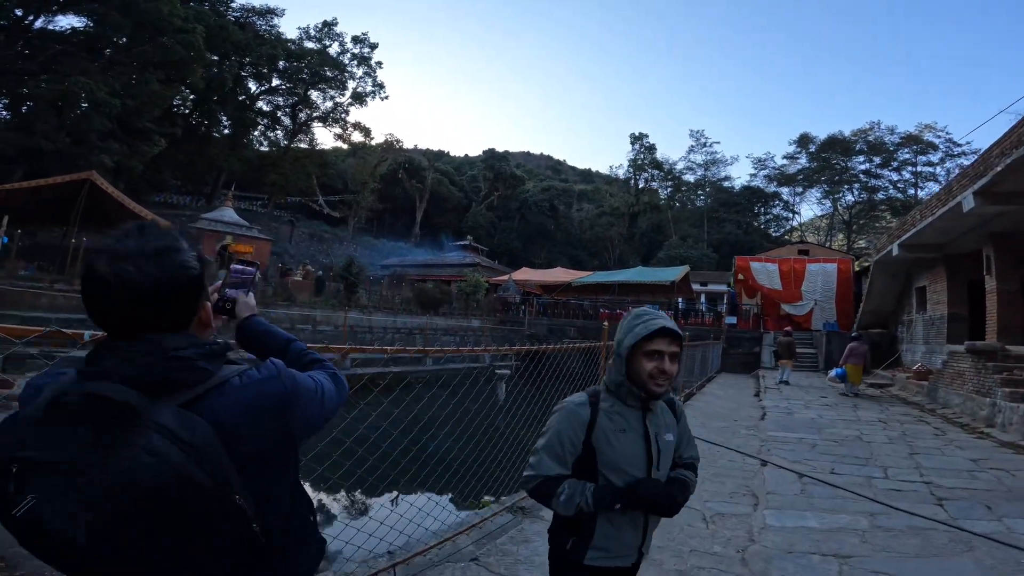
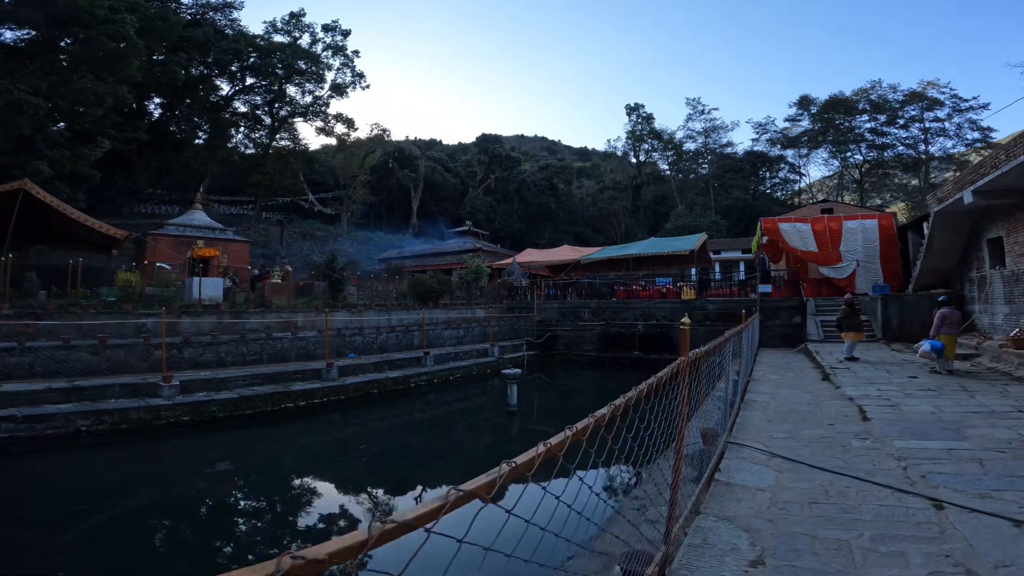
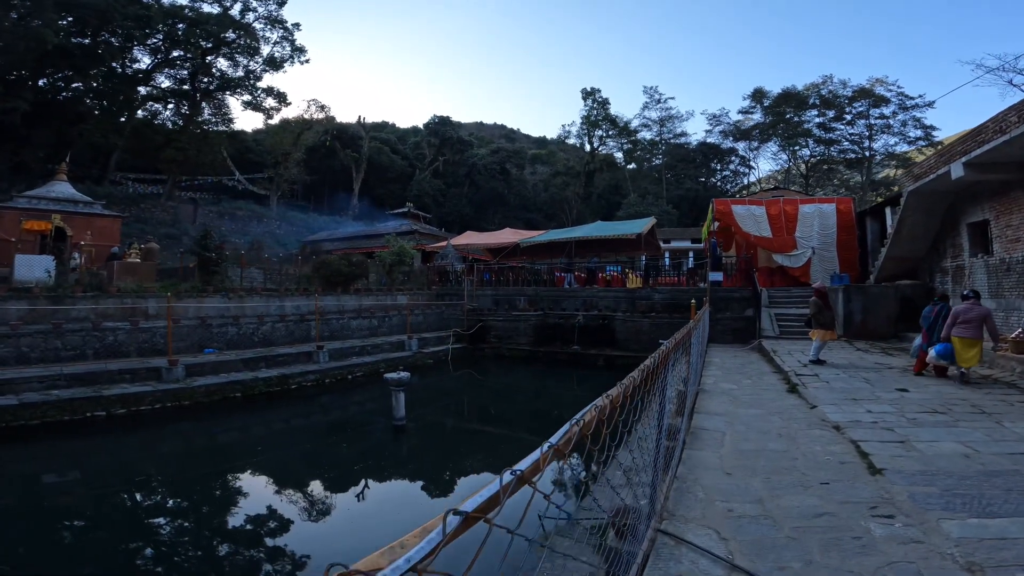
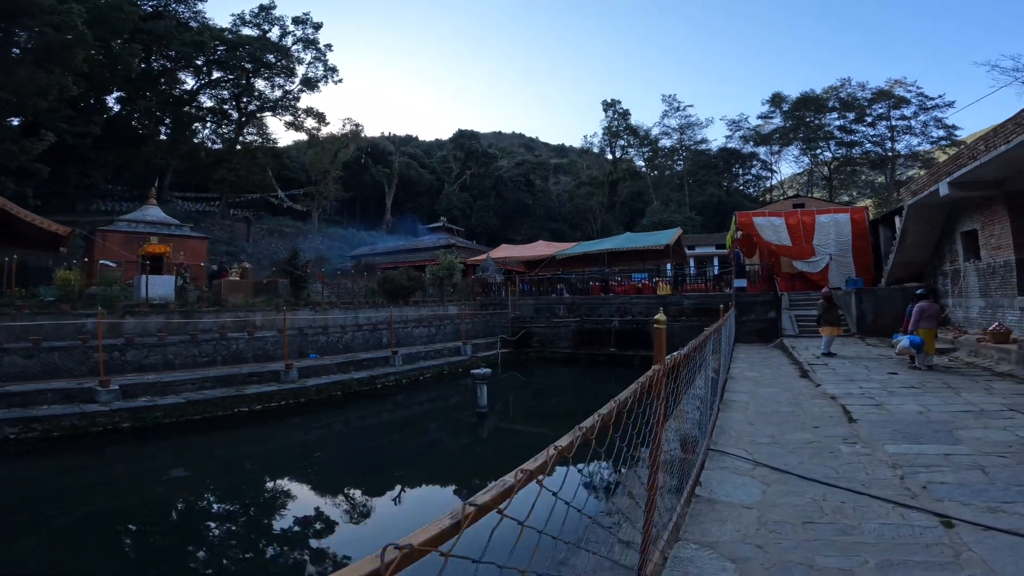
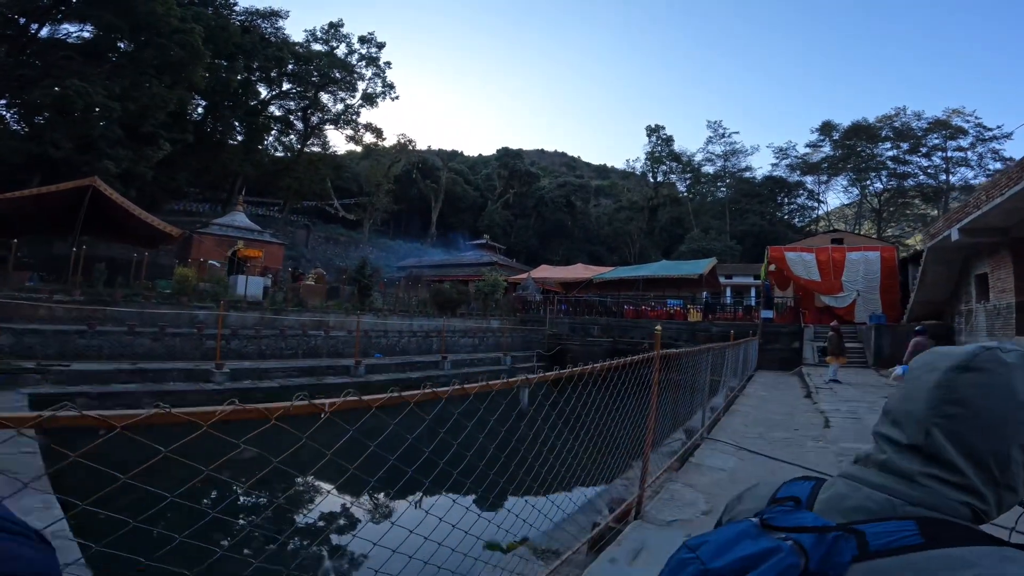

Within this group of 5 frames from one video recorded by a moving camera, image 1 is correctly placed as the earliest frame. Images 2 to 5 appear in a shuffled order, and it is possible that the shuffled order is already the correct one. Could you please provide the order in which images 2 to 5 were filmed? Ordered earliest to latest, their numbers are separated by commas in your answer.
5, 2, 4, 3
